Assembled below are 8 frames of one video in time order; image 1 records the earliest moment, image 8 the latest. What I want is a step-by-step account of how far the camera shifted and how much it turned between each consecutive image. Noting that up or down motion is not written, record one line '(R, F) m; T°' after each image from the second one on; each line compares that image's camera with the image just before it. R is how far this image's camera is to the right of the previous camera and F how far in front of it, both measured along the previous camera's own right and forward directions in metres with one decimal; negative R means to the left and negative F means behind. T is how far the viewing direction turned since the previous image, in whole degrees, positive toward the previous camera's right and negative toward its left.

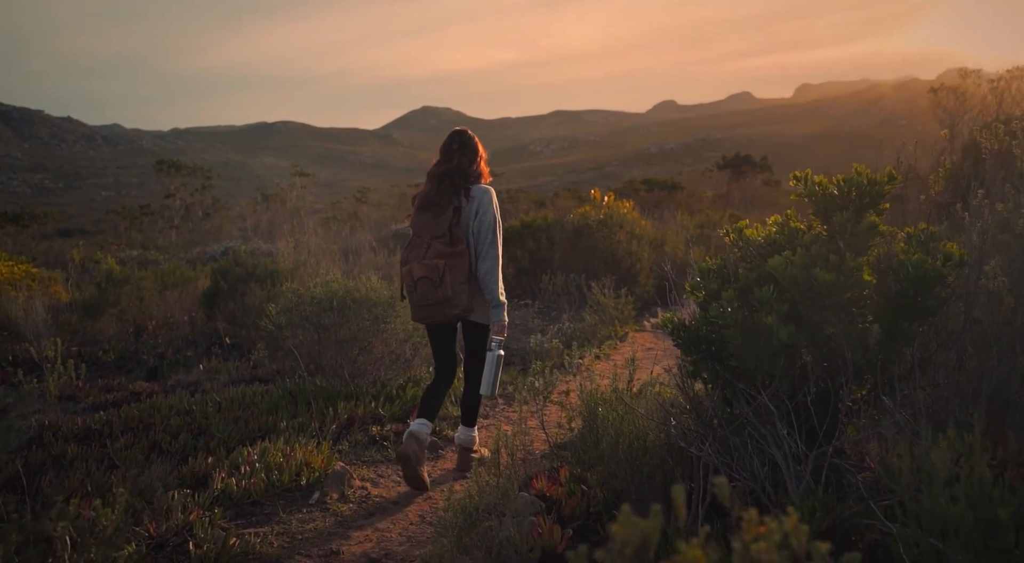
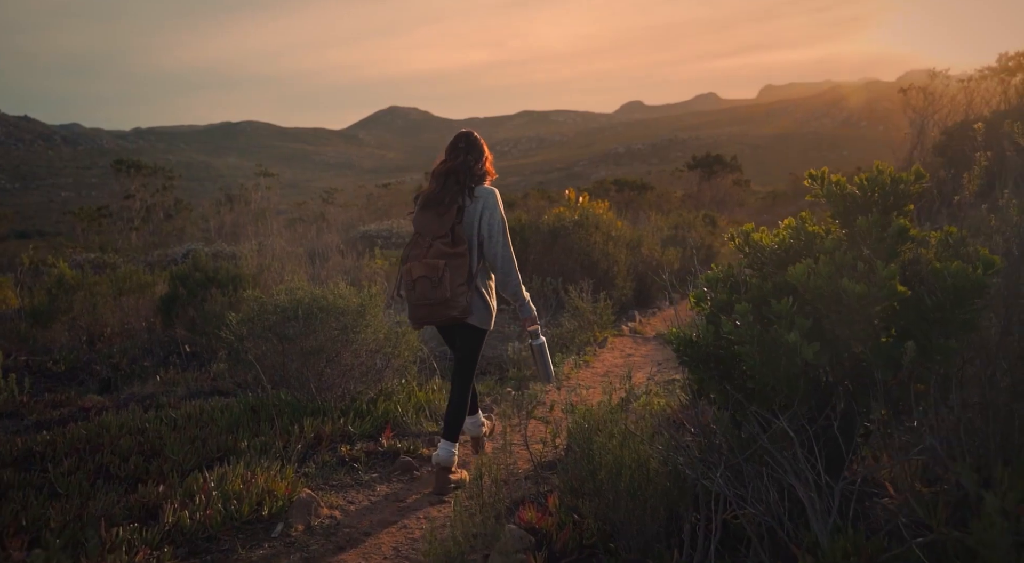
(-0.1, +0.3) m; +2°
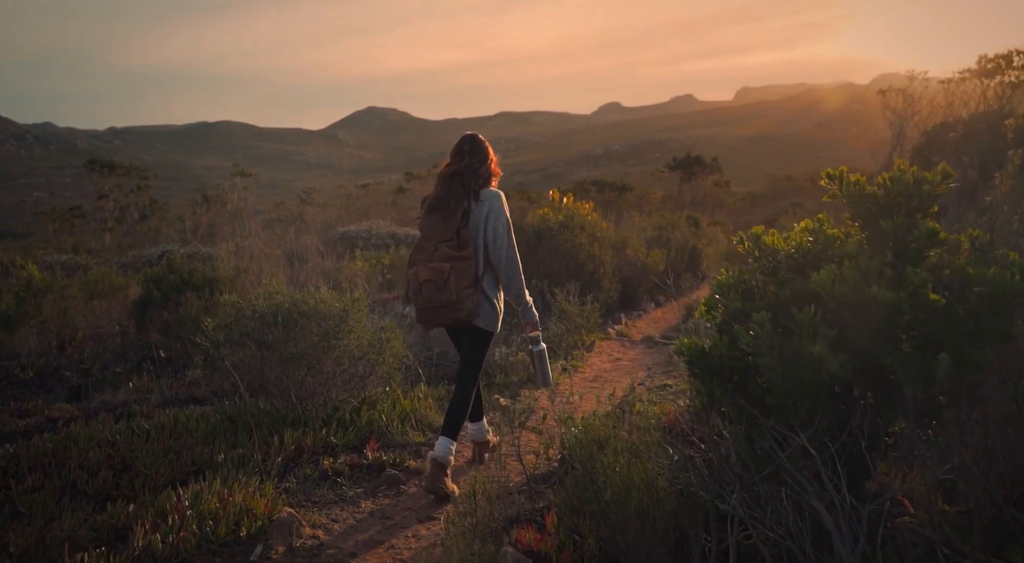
(-0.1, +0.2) m; +2°
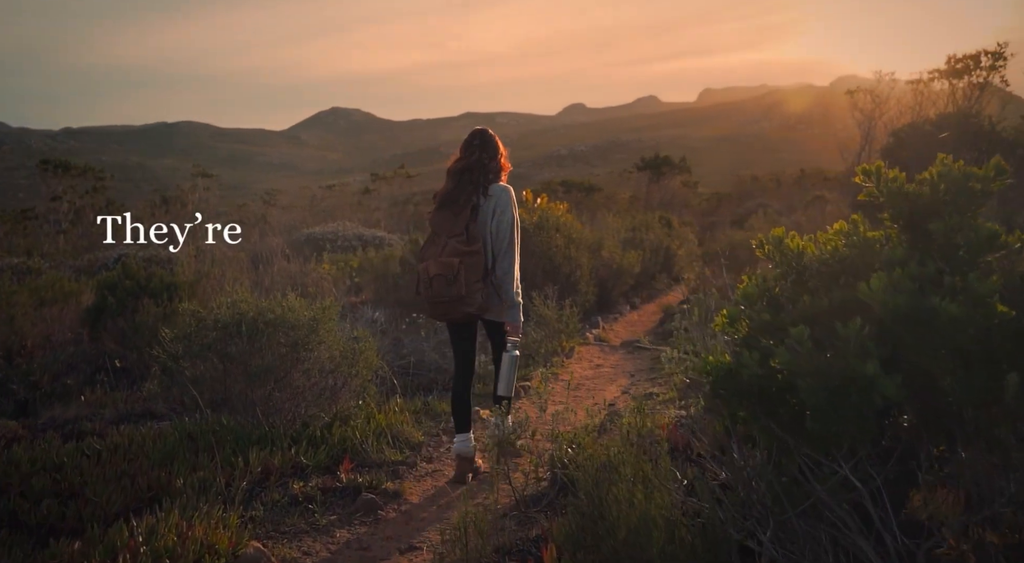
(-0.1, +0.3) m; +3°
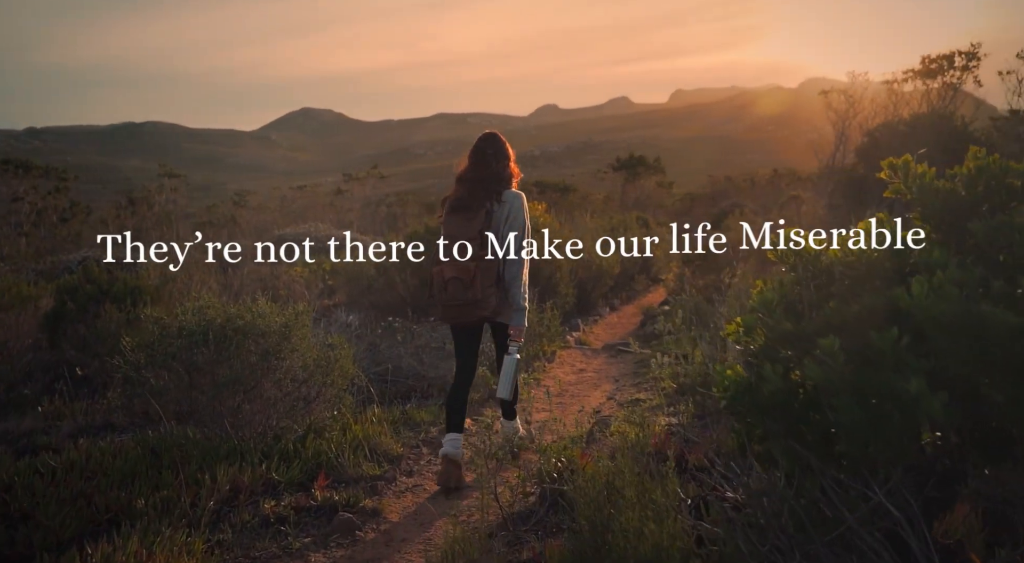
(-0.1, +0.2) m; +2°
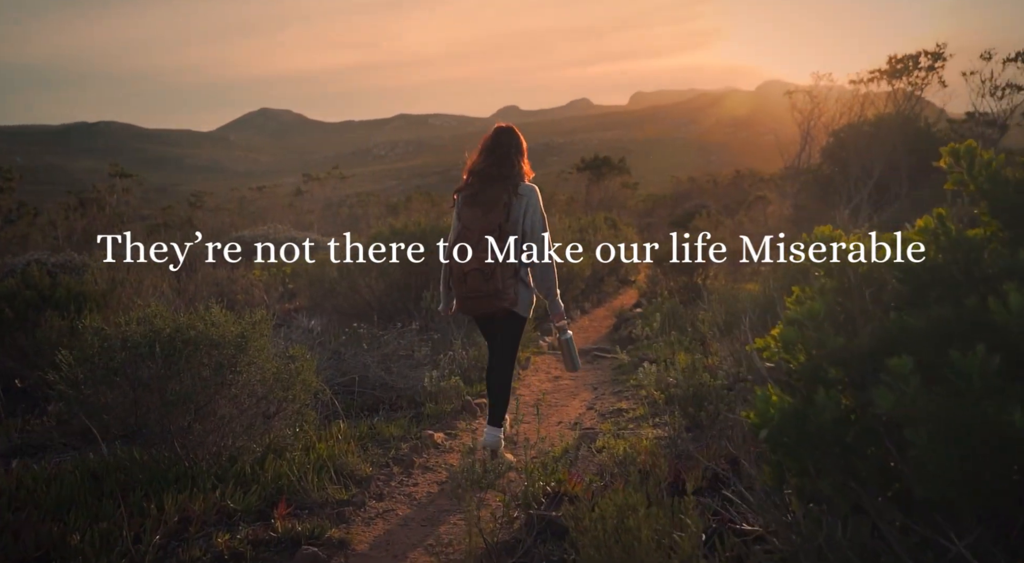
(-0.1, +0.3) m; +3°
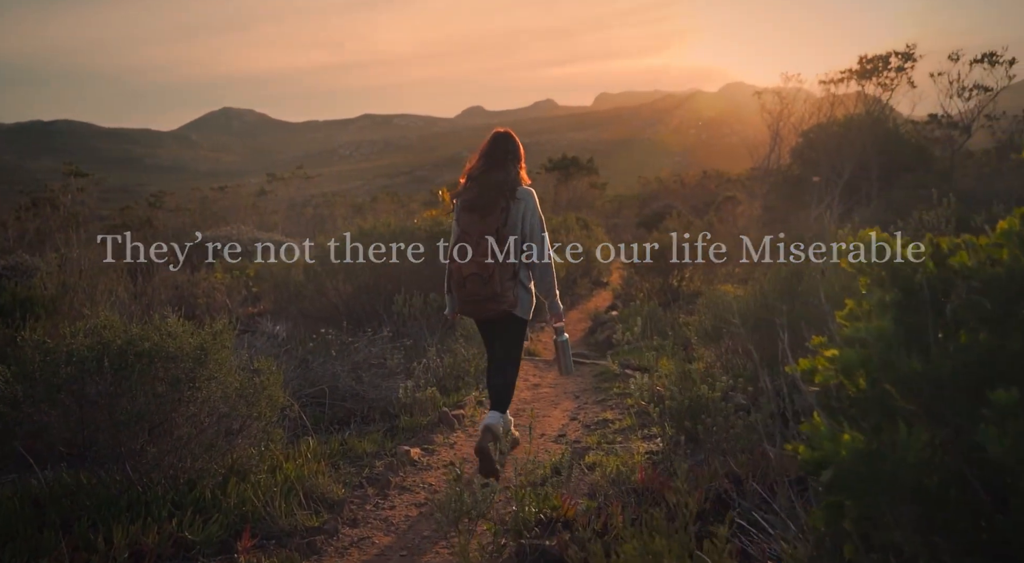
(-0.1, +0.3) m; +3°
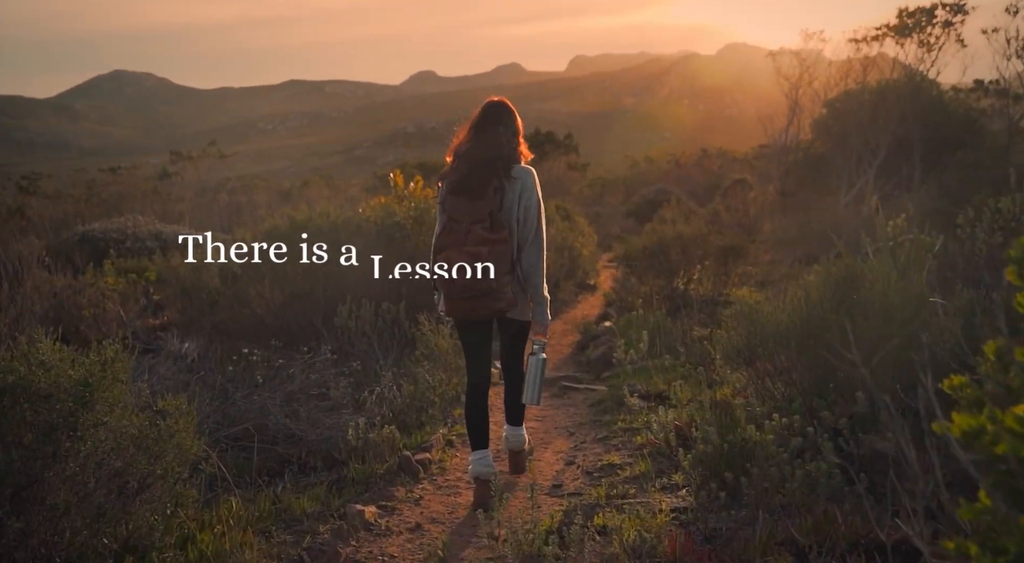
(+0.1, +1.0) m; -1°
